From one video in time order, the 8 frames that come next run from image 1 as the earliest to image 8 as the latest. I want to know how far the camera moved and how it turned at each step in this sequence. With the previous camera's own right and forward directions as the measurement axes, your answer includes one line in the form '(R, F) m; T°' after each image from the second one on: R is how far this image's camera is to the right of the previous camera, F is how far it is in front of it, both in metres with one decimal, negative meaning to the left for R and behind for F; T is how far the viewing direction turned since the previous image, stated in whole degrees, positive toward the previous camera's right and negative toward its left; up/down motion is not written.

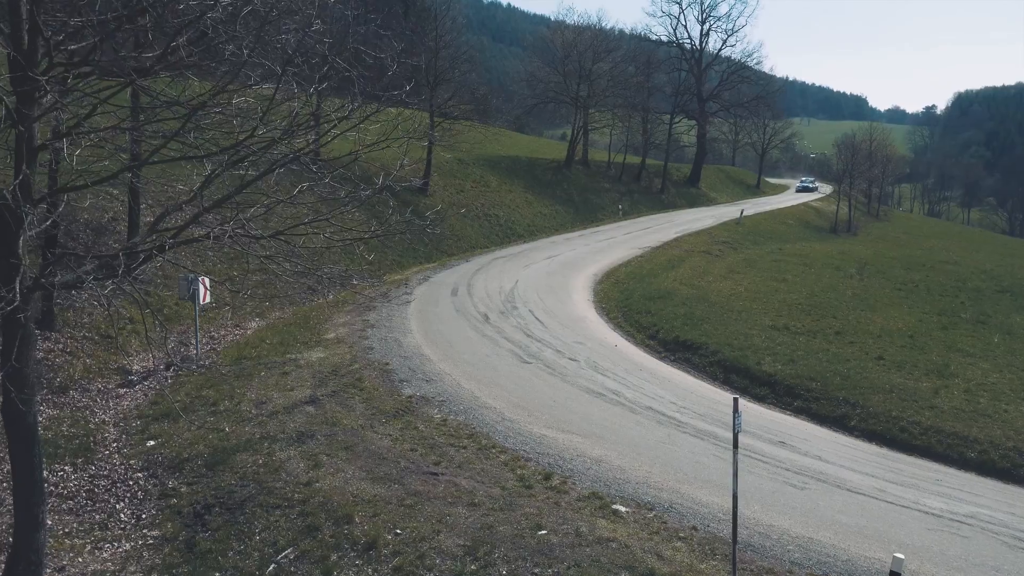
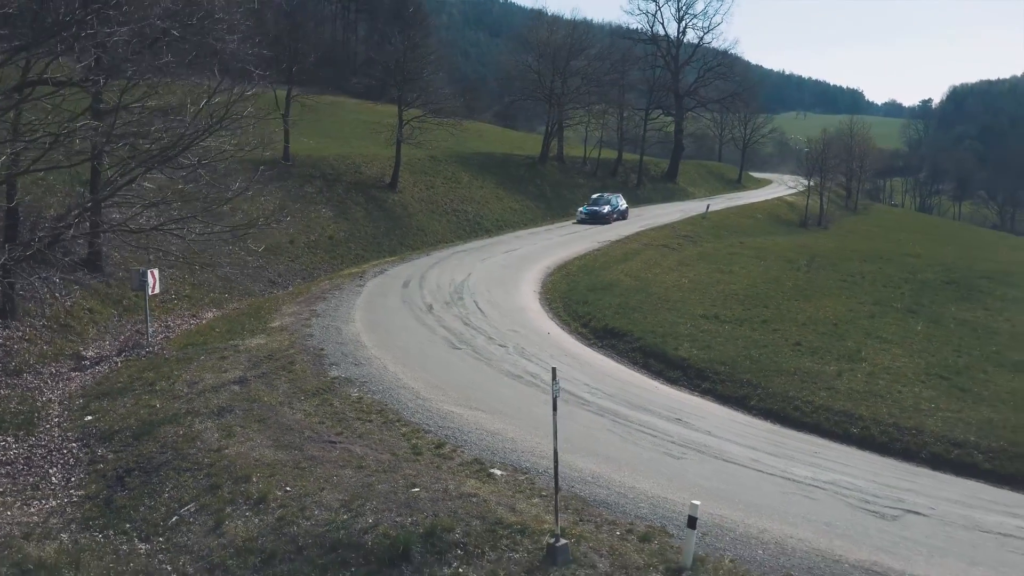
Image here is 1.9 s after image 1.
(+1.2, -1.1) m; 0°
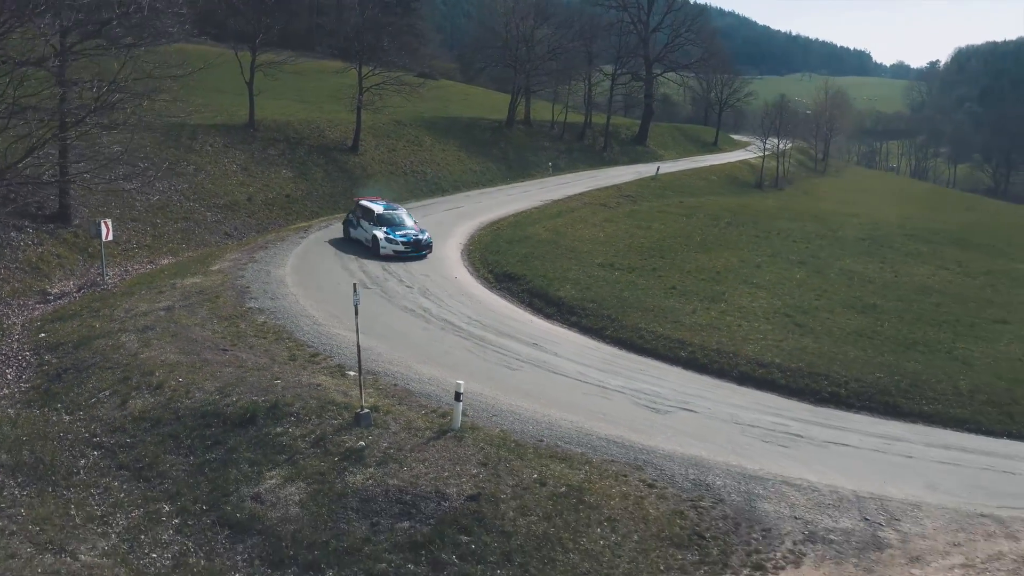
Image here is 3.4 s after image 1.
(+2.2, -2.8) m; -1°
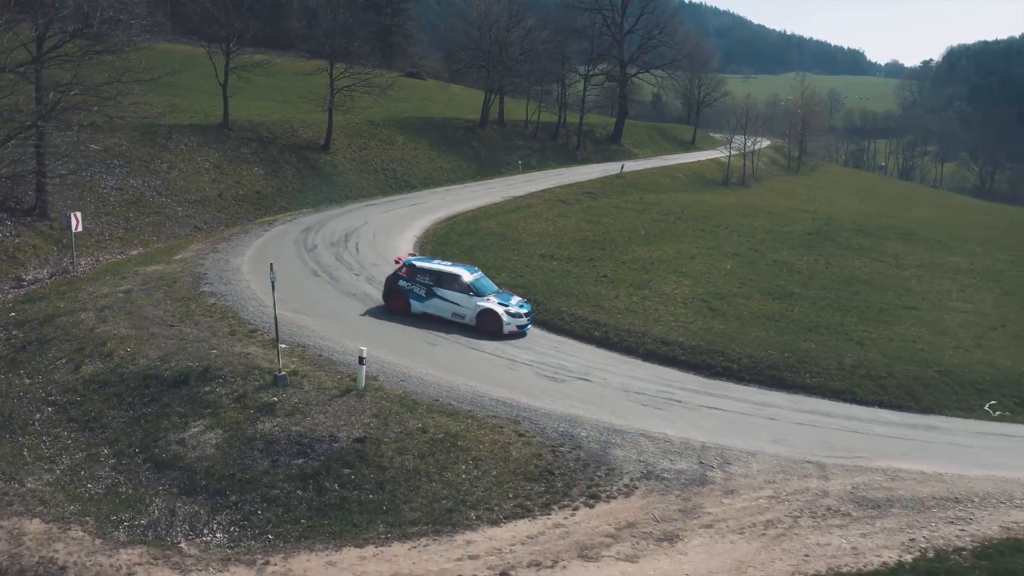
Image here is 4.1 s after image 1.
(+1.4, -1.7) m; 0°
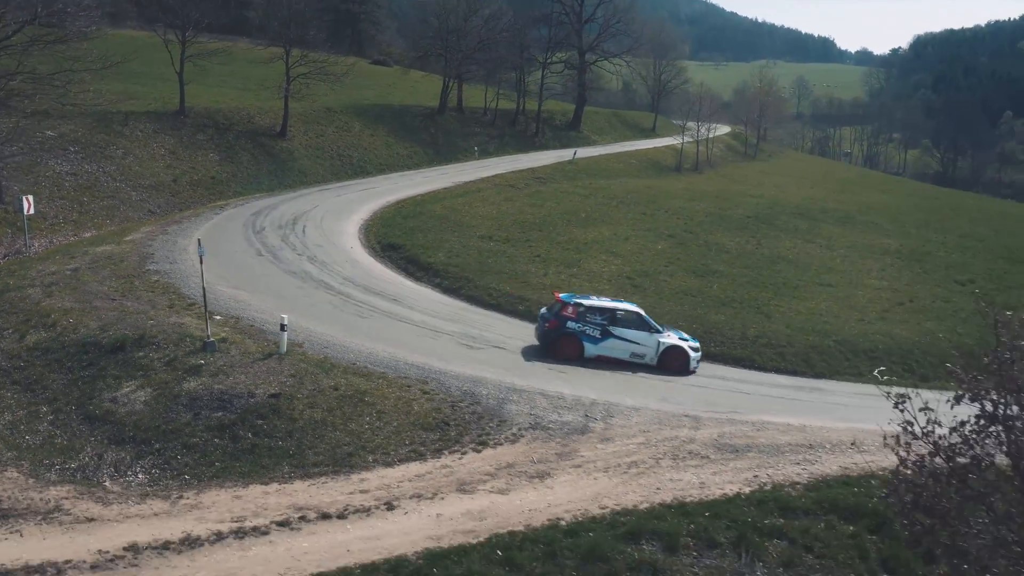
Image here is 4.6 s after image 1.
(+1.0, -1.3) m; +1°
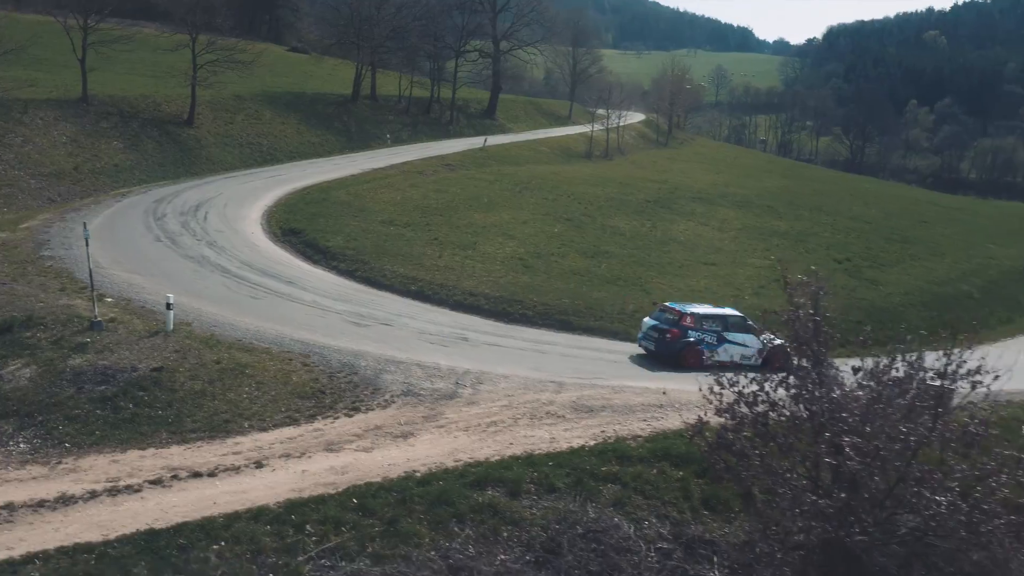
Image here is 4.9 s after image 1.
(+0.8, -1.0) m; +4°
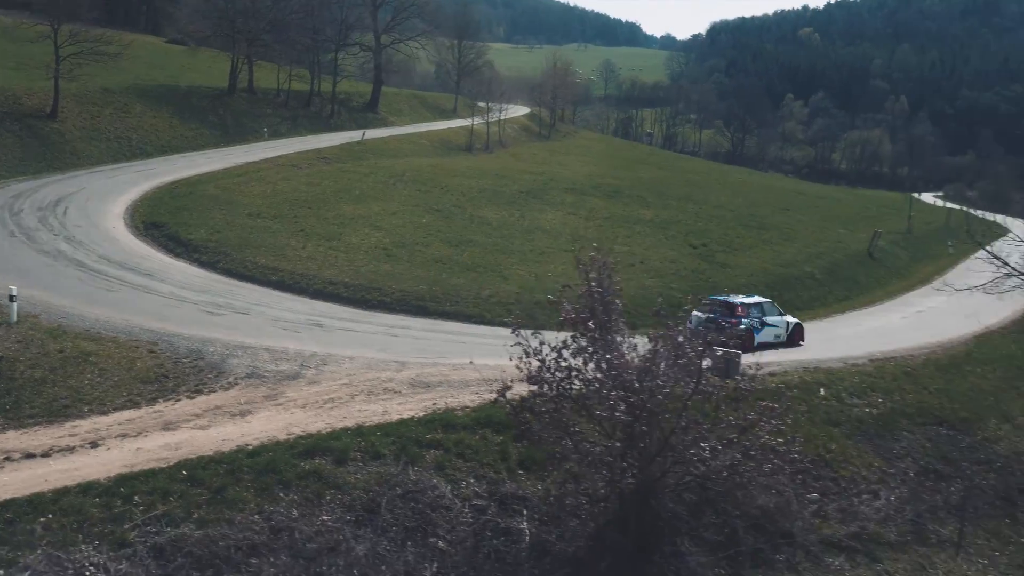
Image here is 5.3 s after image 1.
(+0.9, -0.9) m; +6°
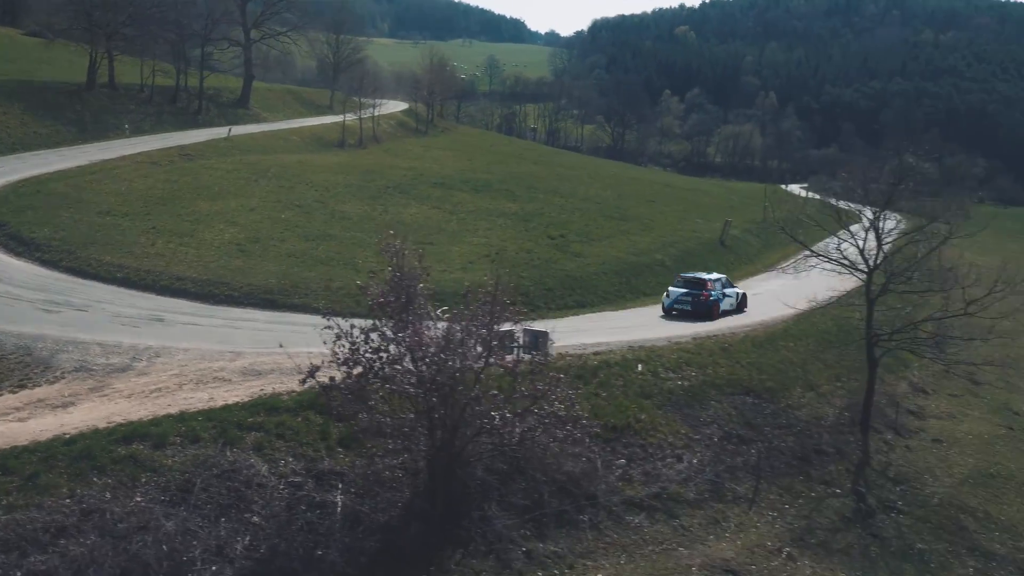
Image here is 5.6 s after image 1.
(+1.1, -0.9) m; +7°
